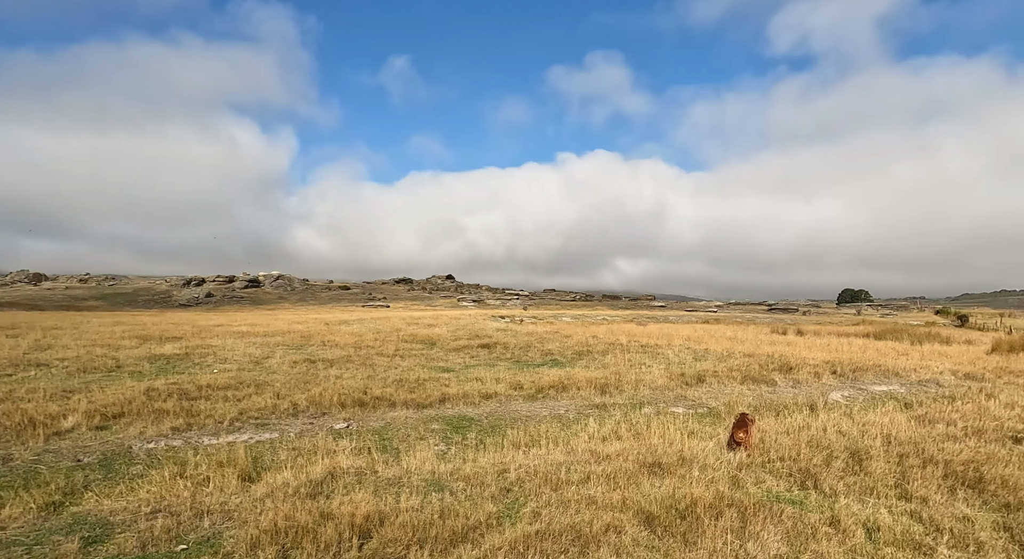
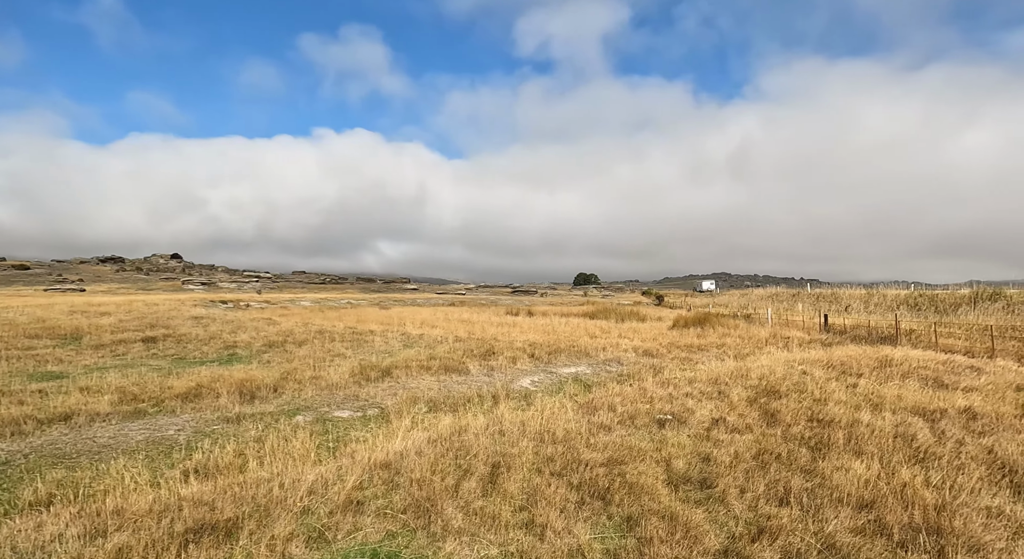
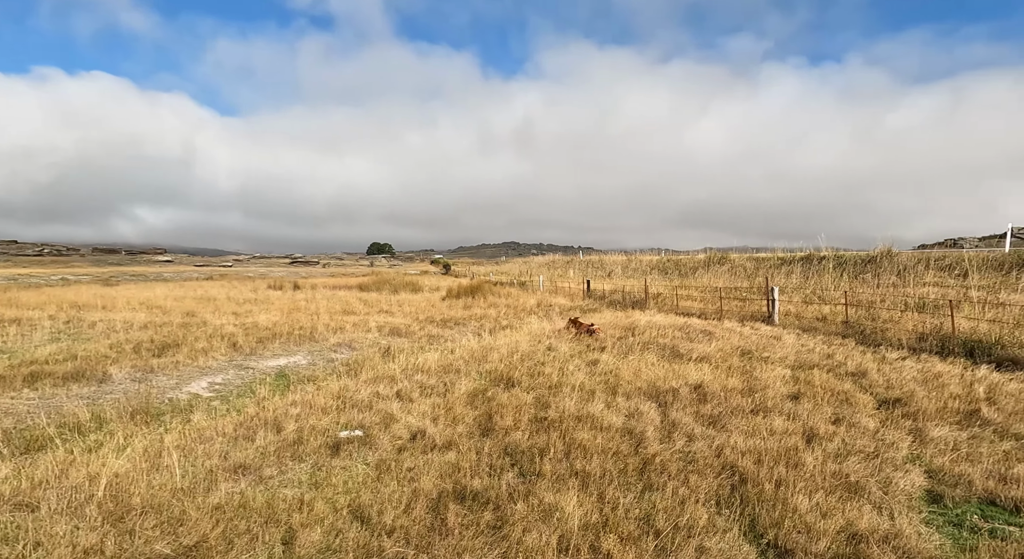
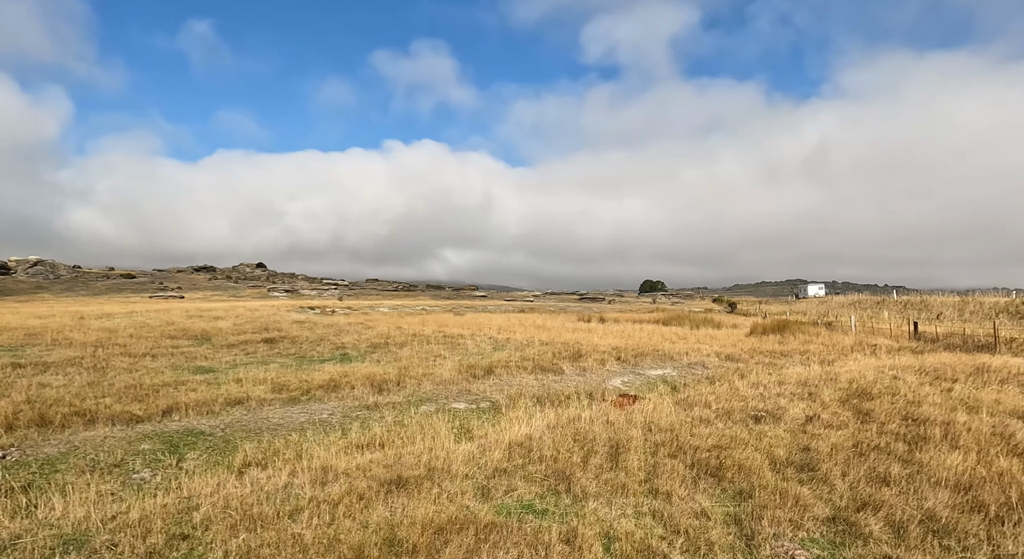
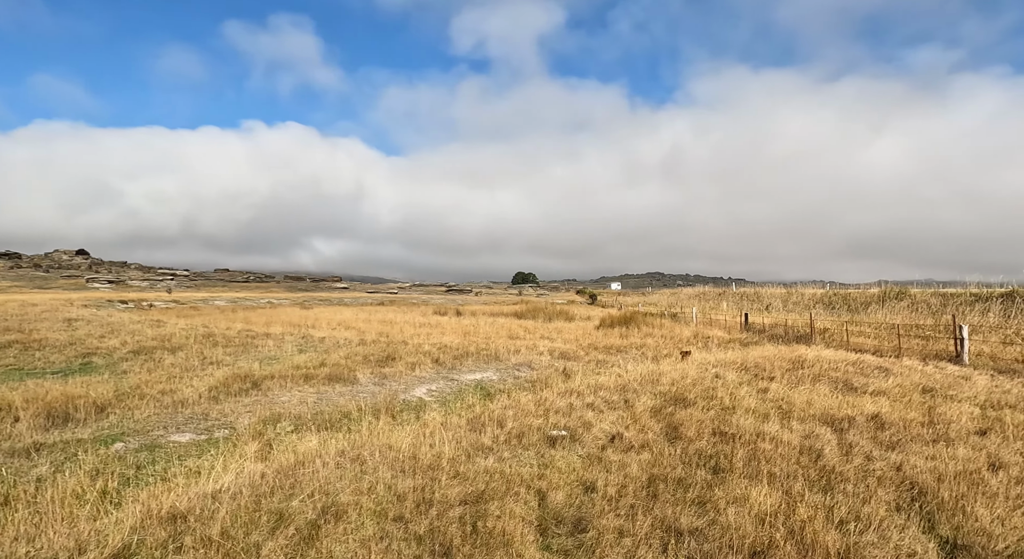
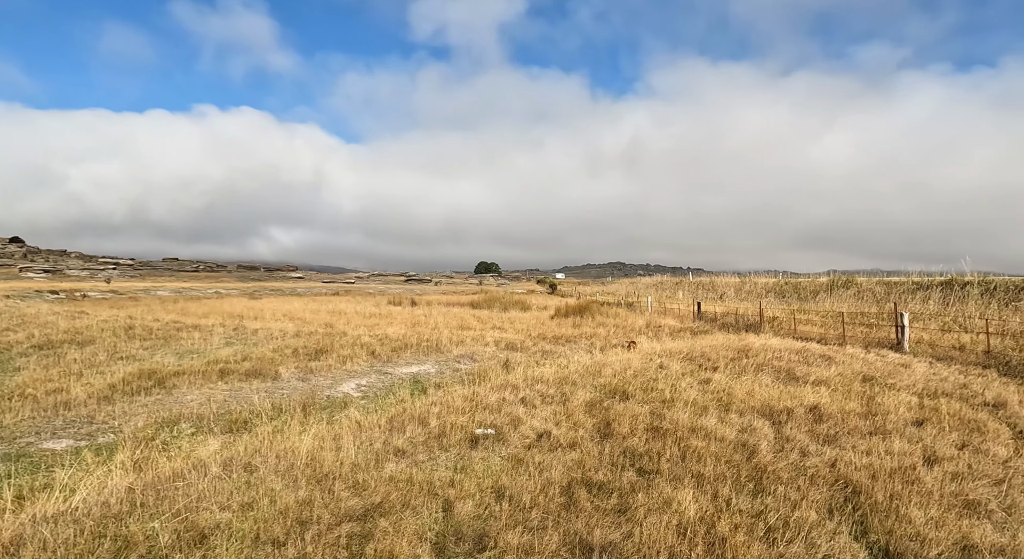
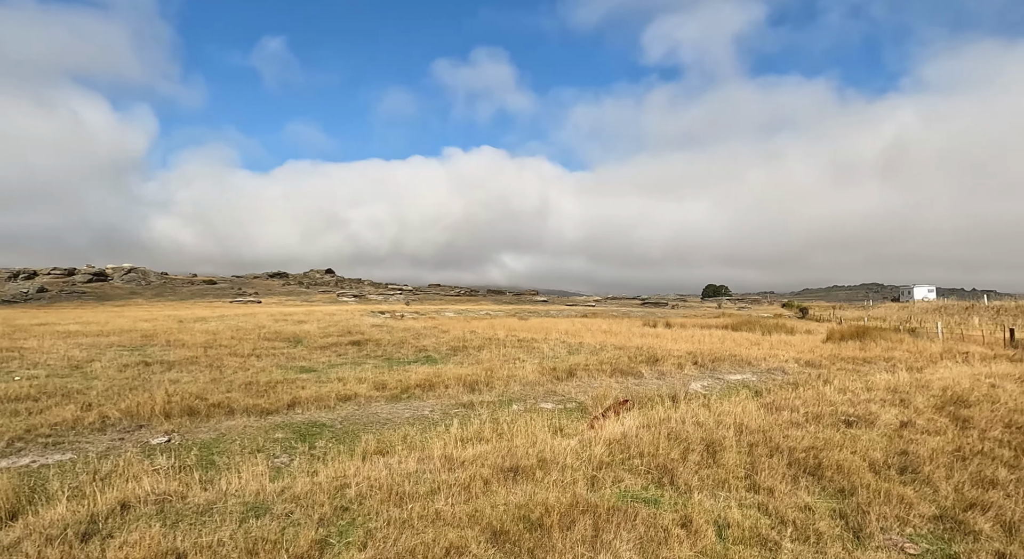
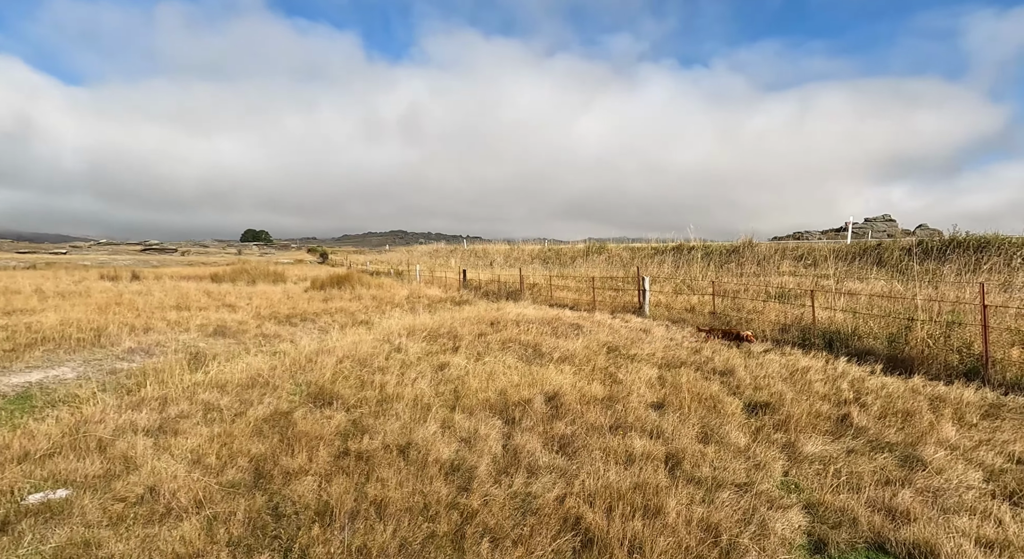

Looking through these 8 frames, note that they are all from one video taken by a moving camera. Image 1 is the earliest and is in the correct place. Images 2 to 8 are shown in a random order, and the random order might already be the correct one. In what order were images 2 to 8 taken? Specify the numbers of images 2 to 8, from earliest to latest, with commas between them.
7, 4, 2, 5, 6, 3, 8
